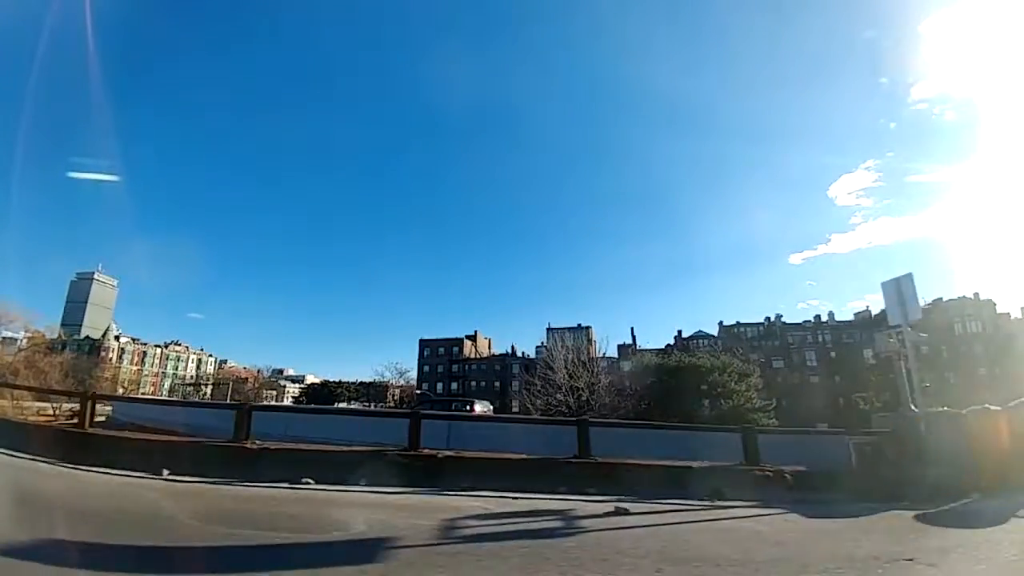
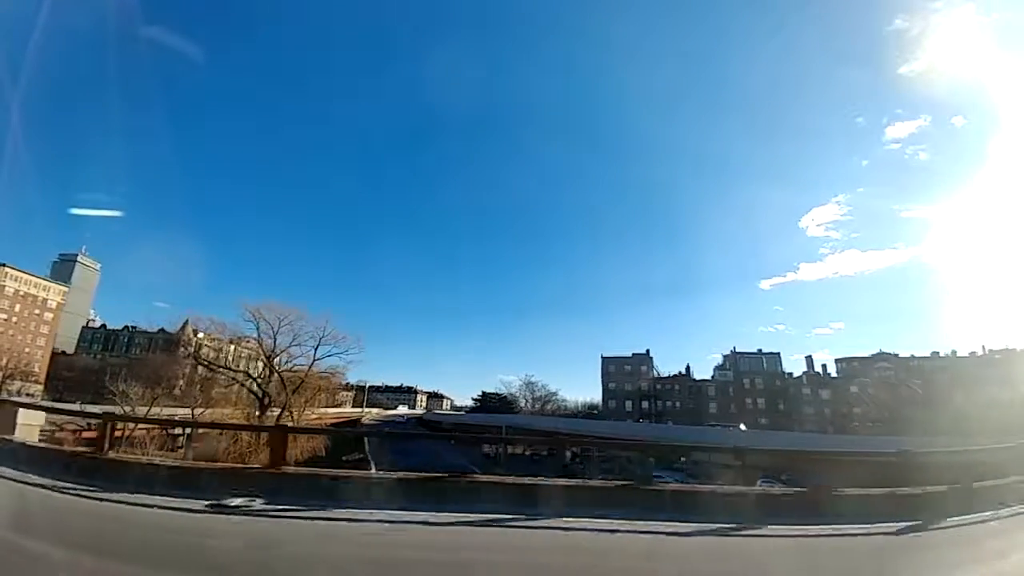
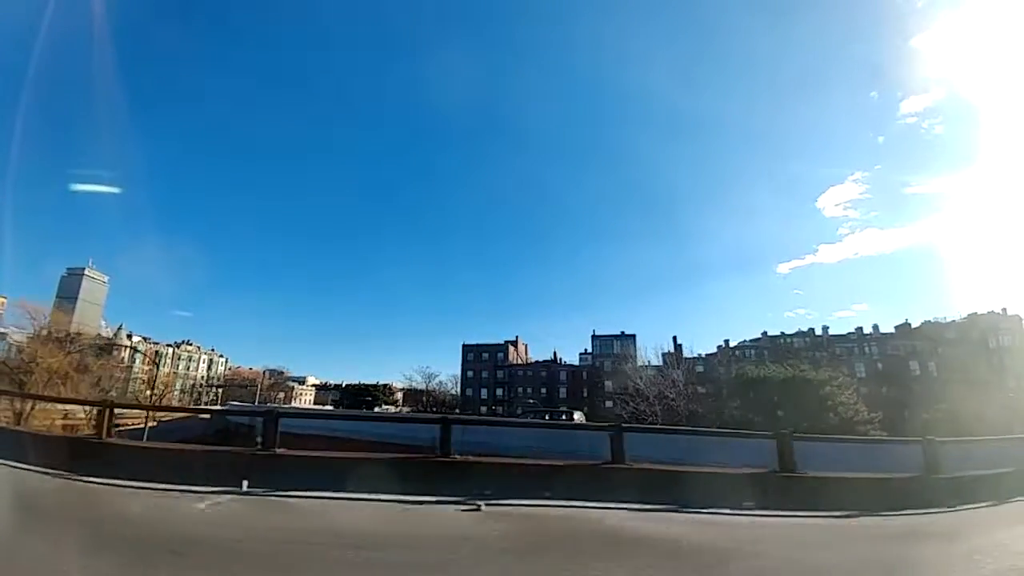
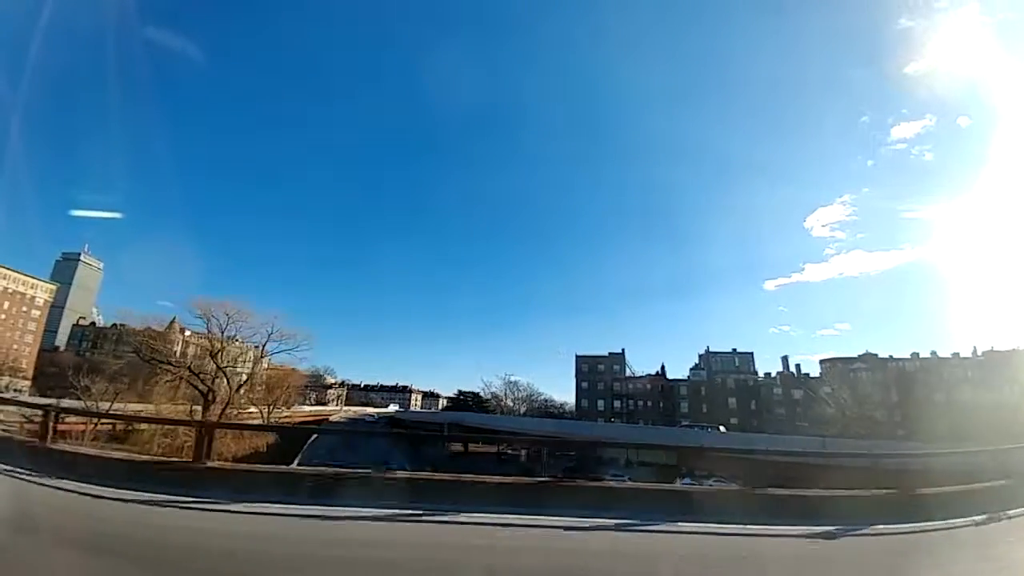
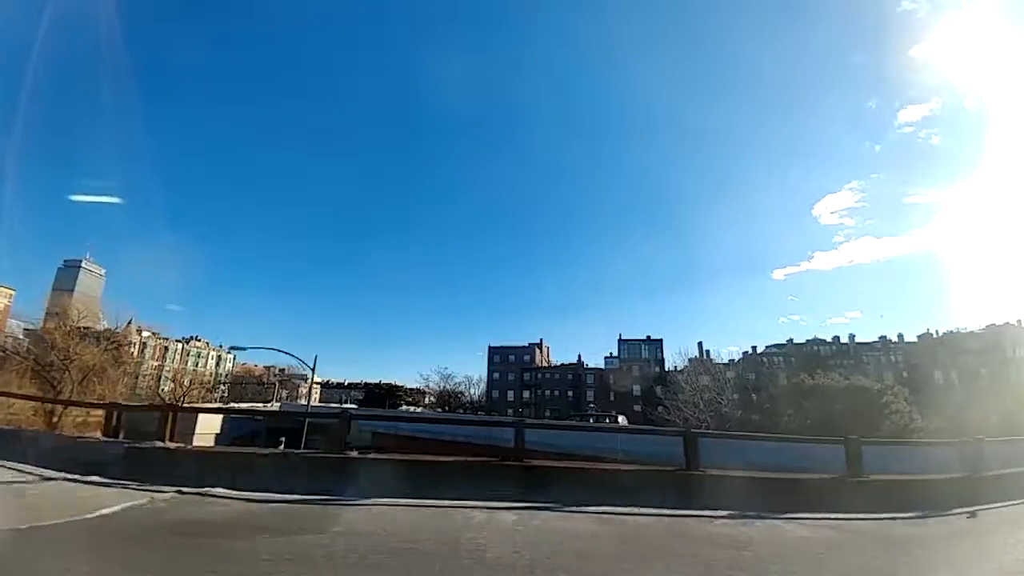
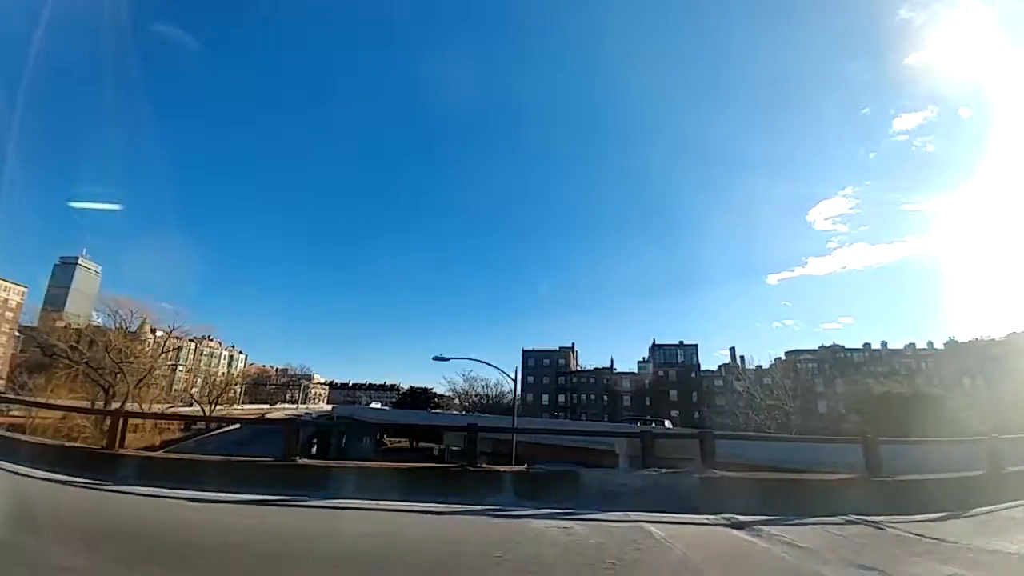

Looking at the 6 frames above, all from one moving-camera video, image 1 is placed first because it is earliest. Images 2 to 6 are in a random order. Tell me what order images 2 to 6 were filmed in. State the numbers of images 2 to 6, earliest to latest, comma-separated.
3, 5, 6, 4, 2
